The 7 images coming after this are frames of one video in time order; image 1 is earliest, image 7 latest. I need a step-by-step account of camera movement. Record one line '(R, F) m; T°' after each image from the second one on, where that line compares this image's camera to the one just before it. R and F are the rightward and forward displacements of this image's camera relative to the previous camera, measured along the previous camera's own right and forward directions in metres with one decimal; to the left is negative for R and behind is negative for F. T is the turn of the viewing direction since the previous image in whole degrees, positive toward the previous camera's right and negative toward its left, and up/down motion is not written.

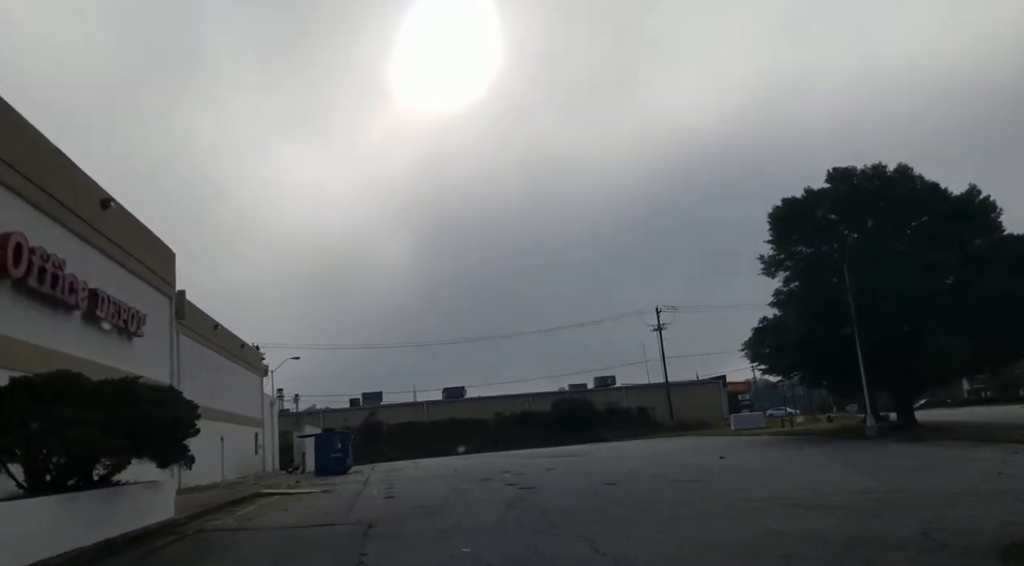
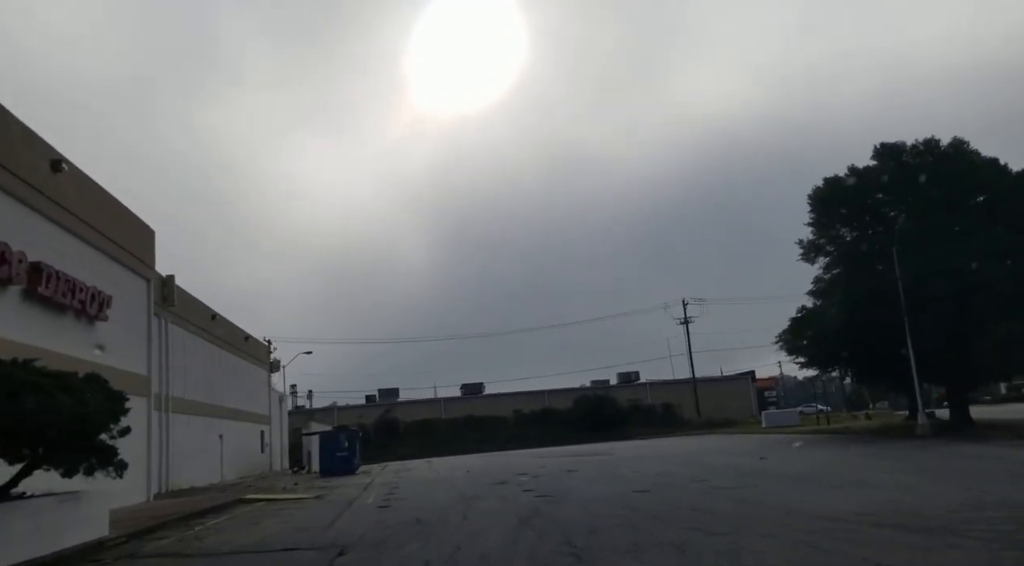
(+0.1, +2.9) m; -2°
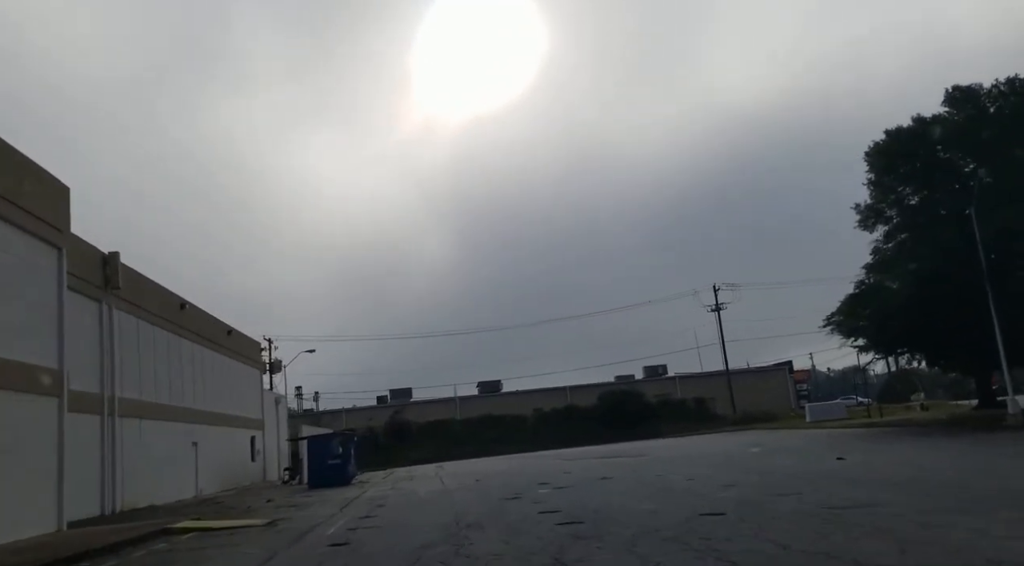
(+0.2, +5.2) m; -1°
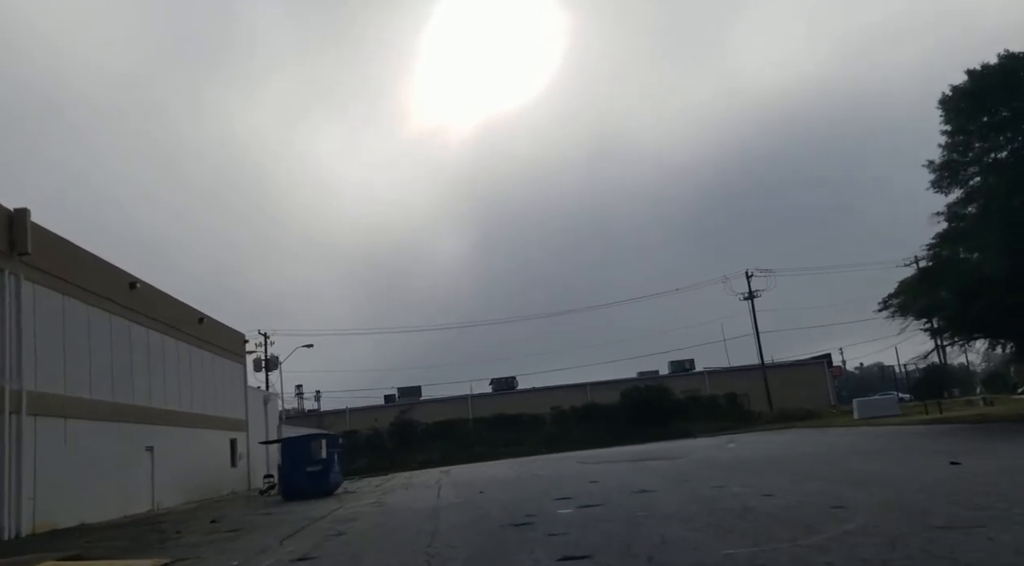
(+0.2, +5.3) m; -1°
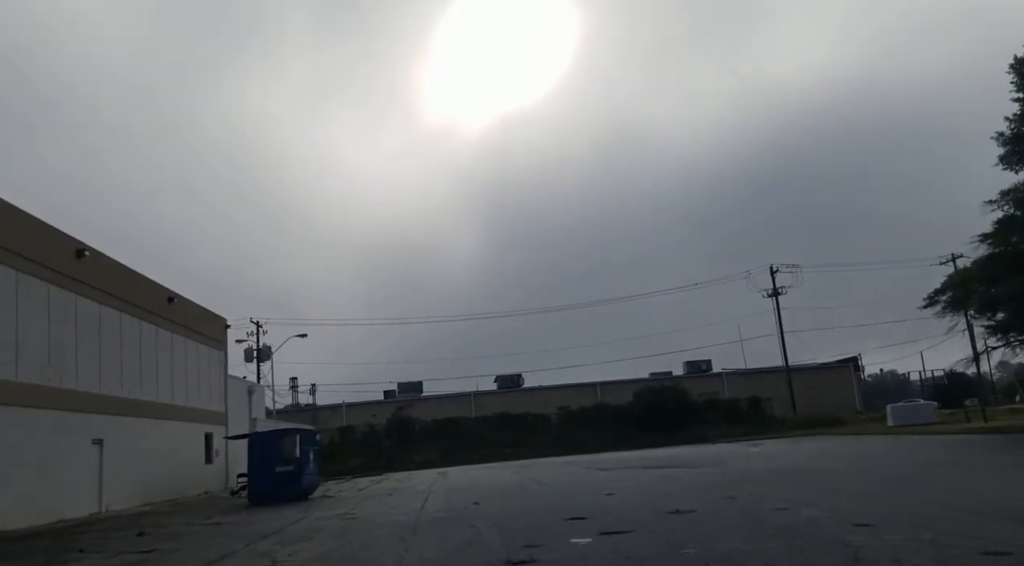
(+0.1, +3.8) m; -1°
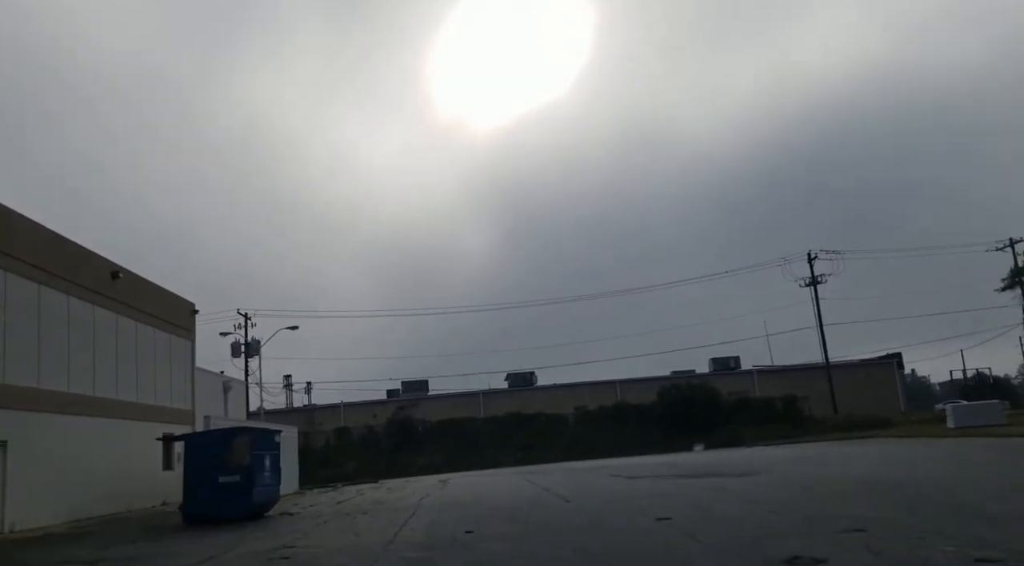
(+0.1, +5.1) m; -1°
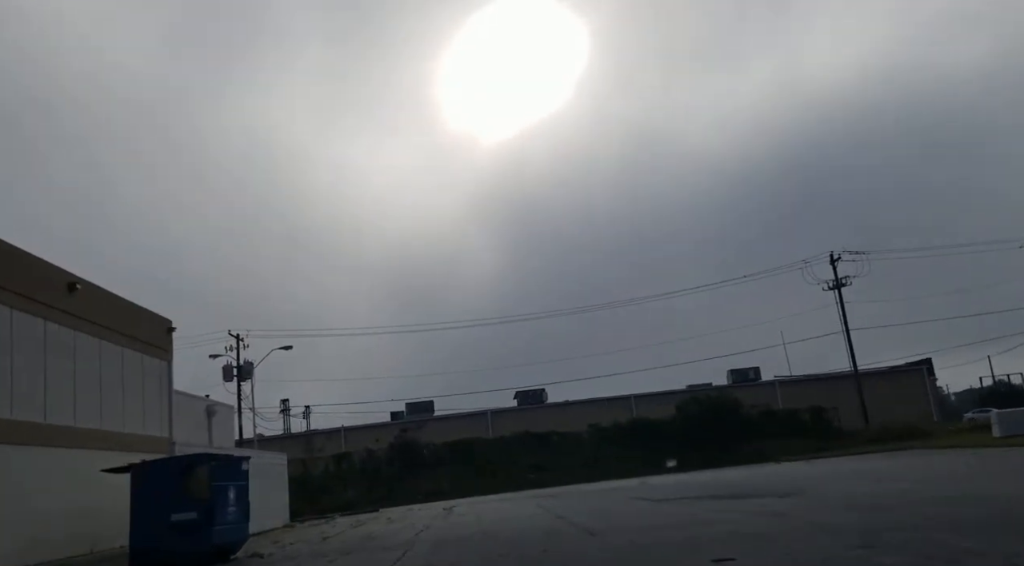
(0.0, +2.9) m; 0°
